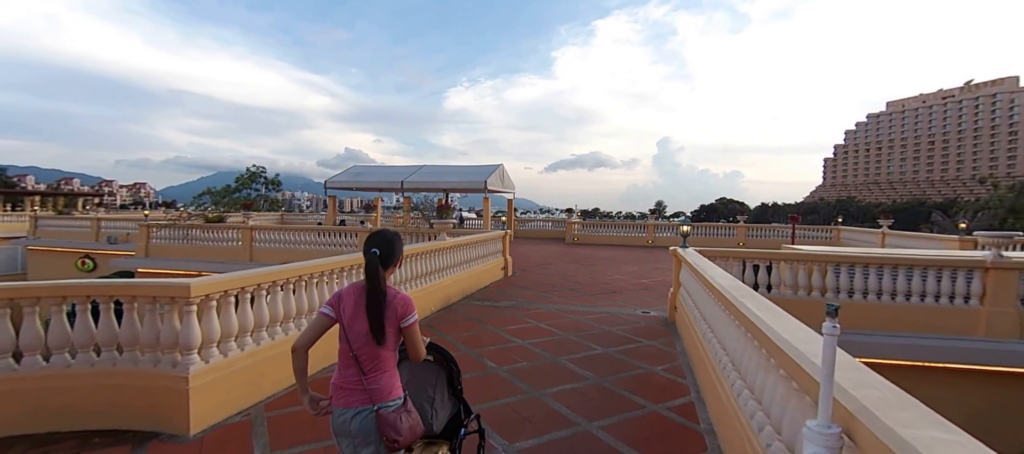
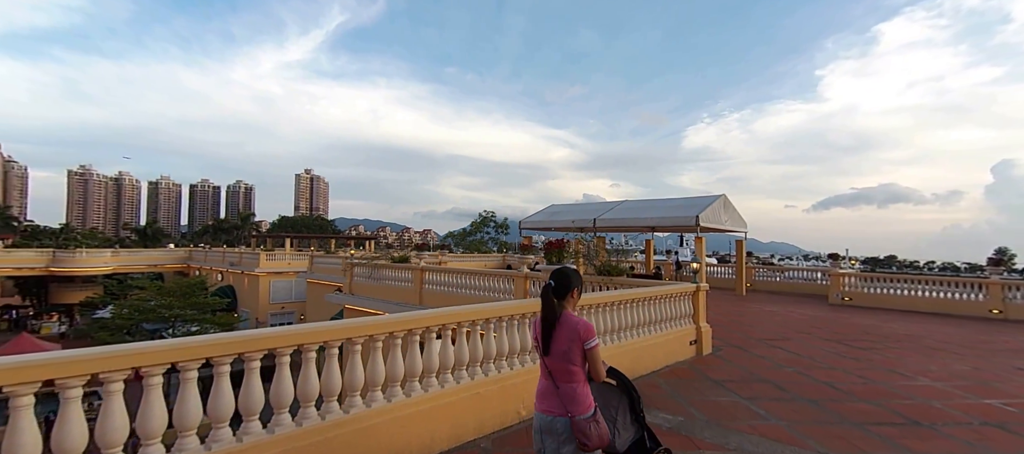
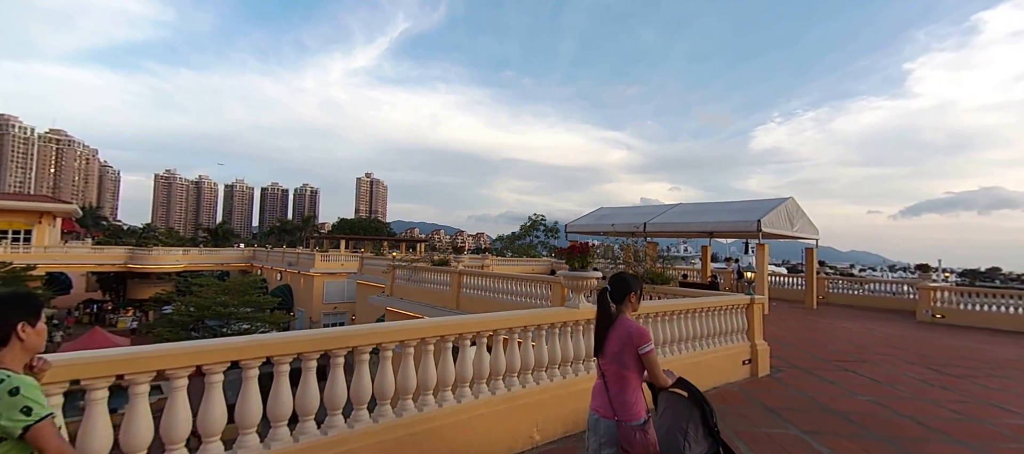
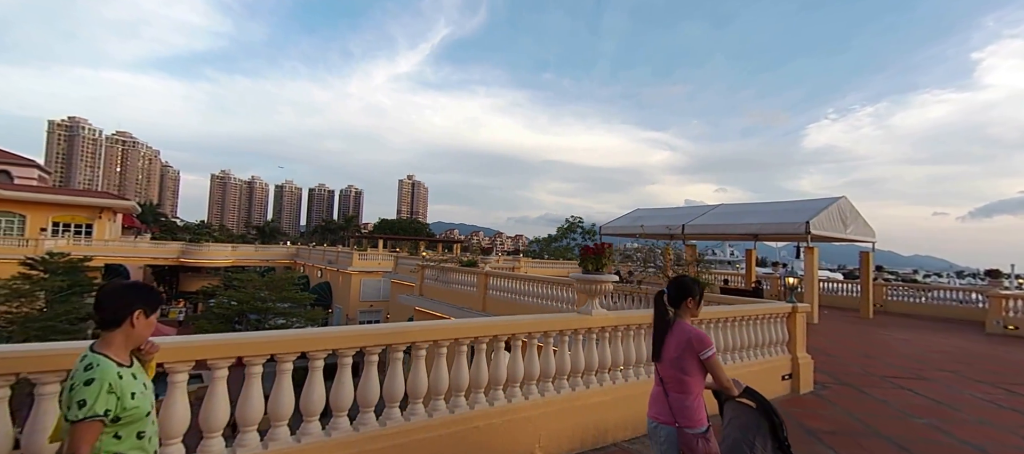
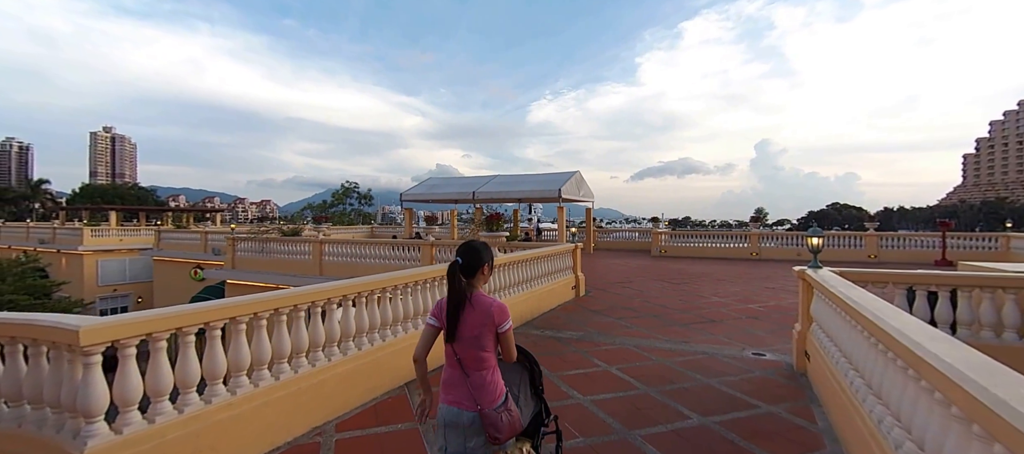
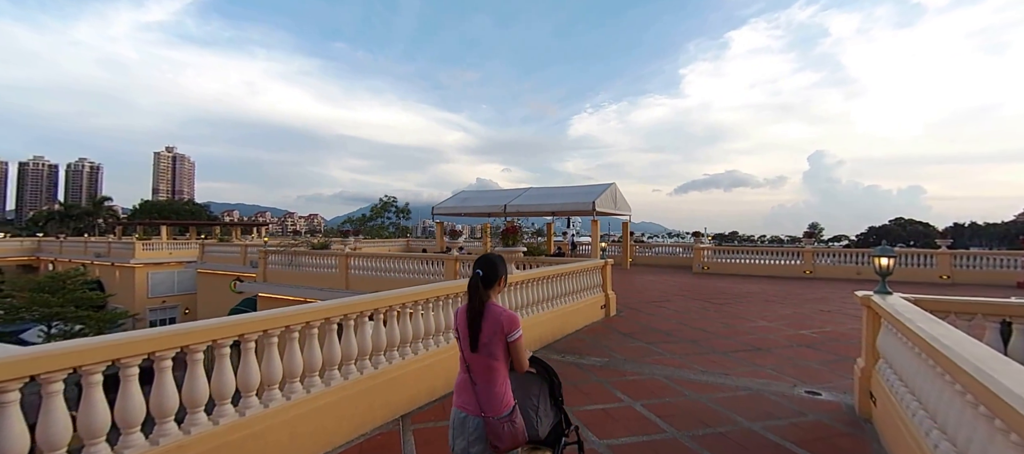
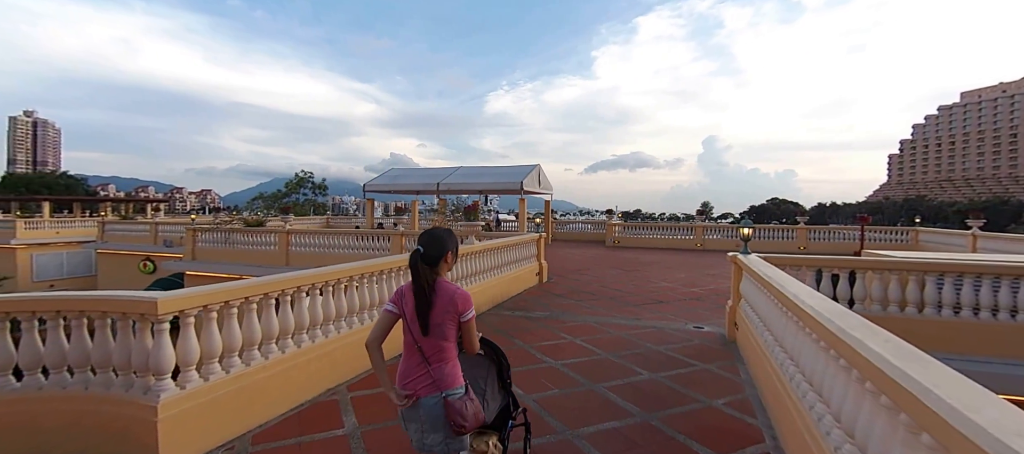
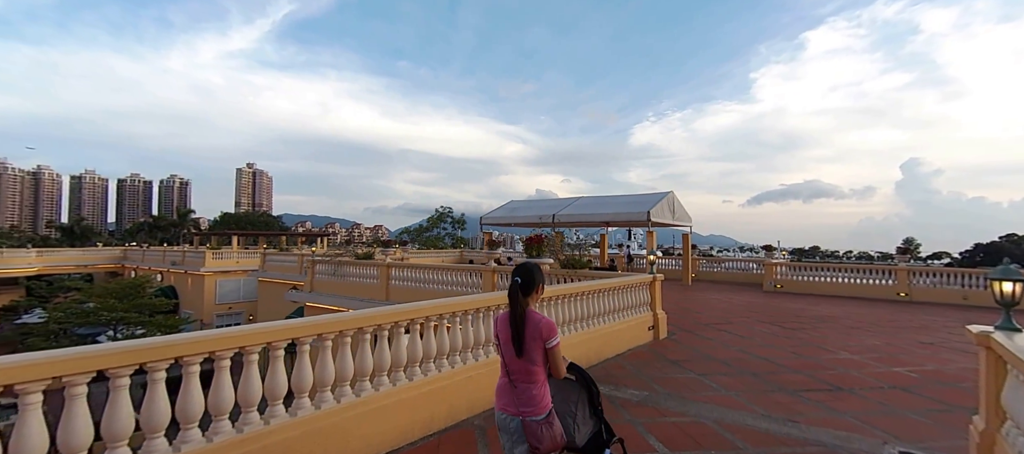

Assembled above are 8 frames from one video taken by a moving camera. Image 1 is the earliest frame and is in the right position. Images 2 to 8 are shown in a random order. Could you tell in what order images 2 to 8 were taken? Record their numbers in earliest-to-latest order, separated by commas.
7, 5, 6, 8, 2, 3, 4
